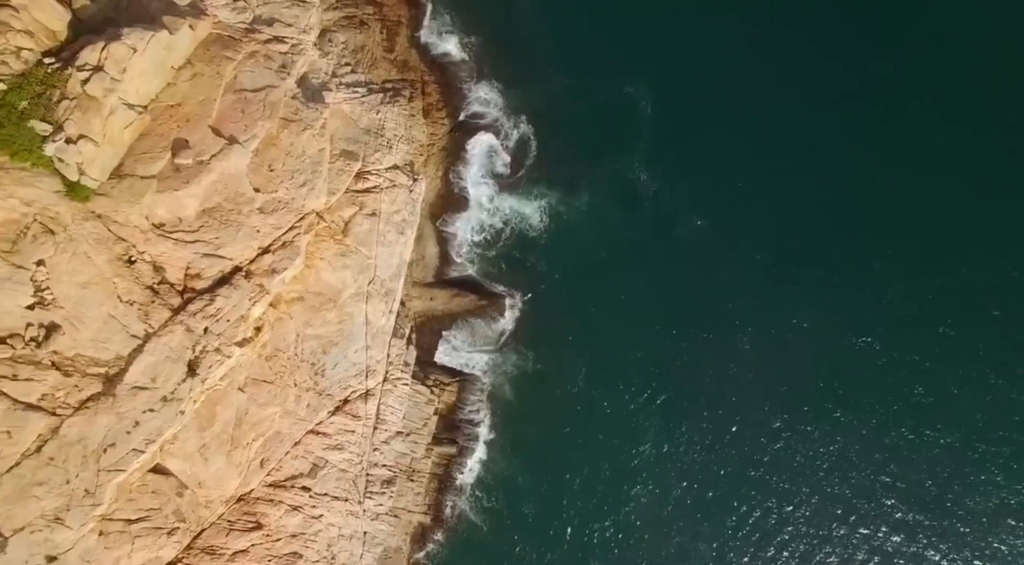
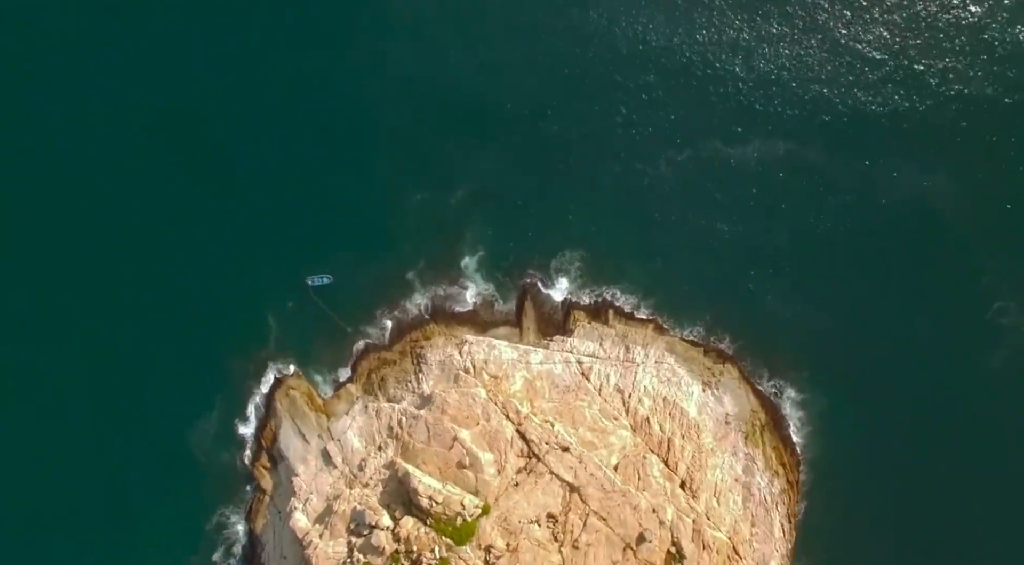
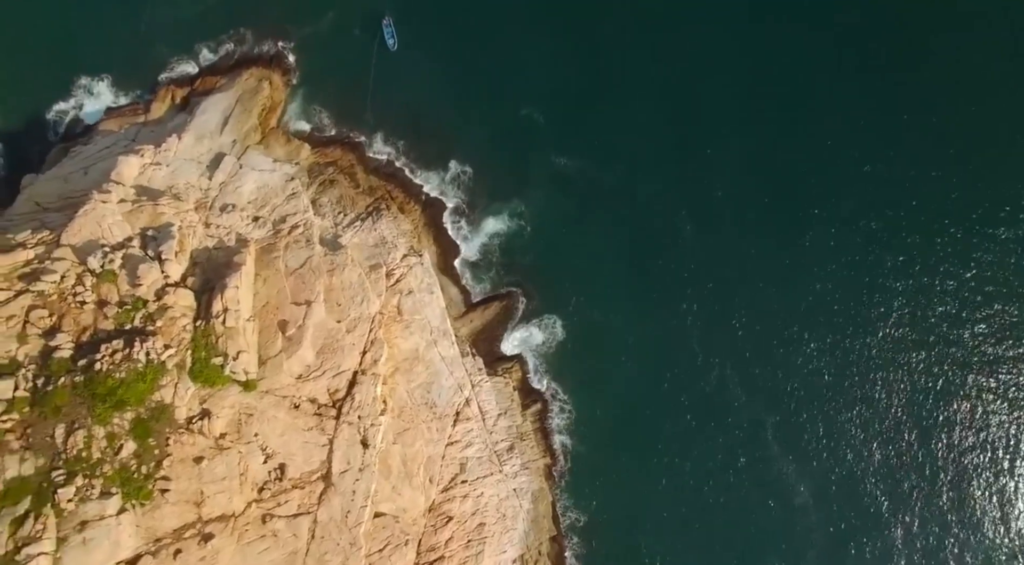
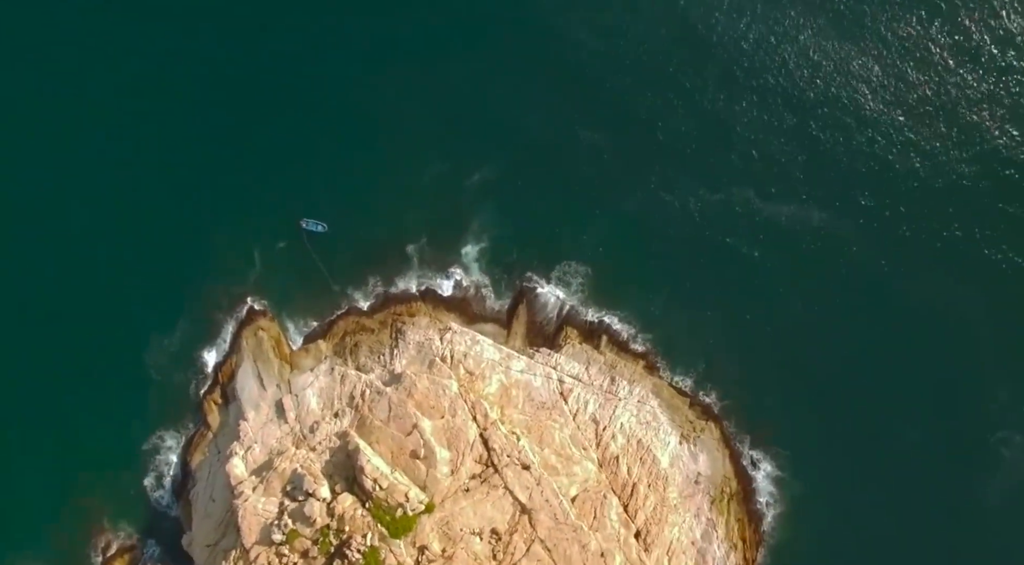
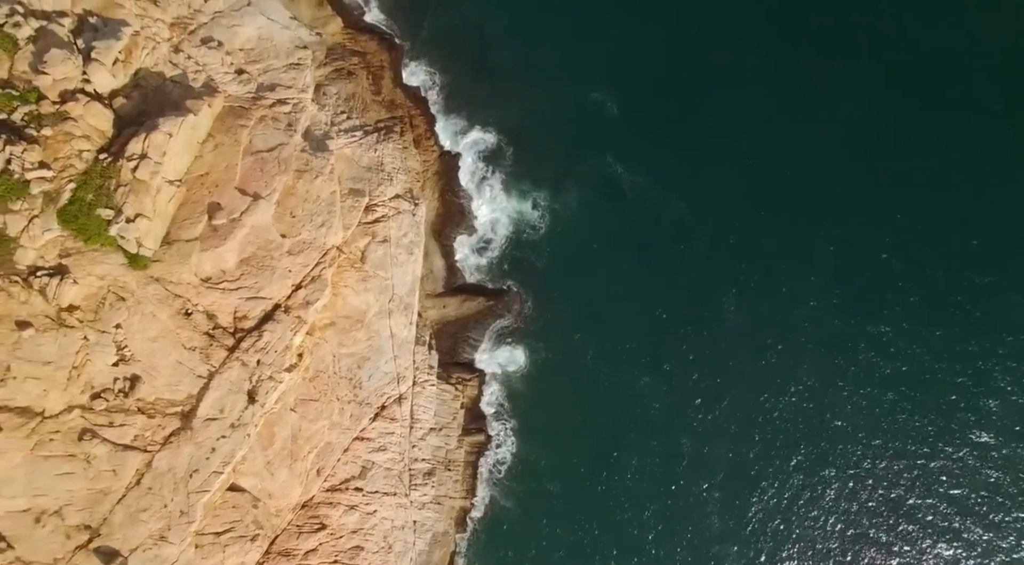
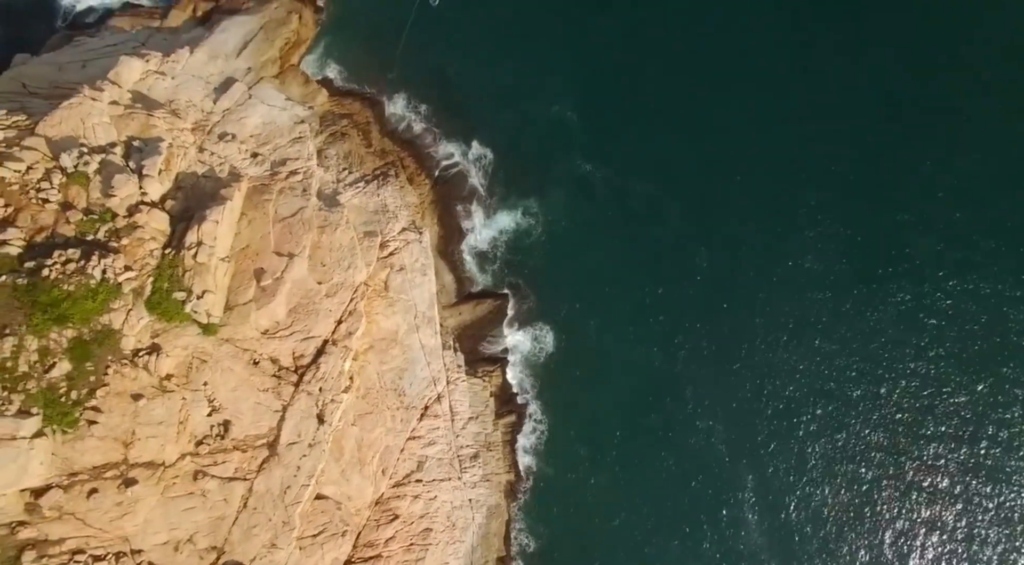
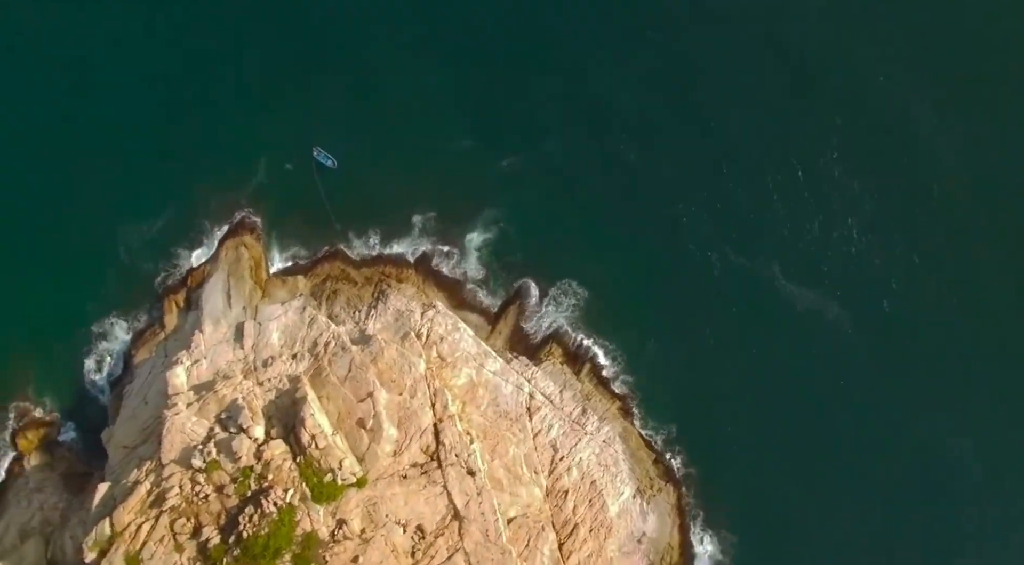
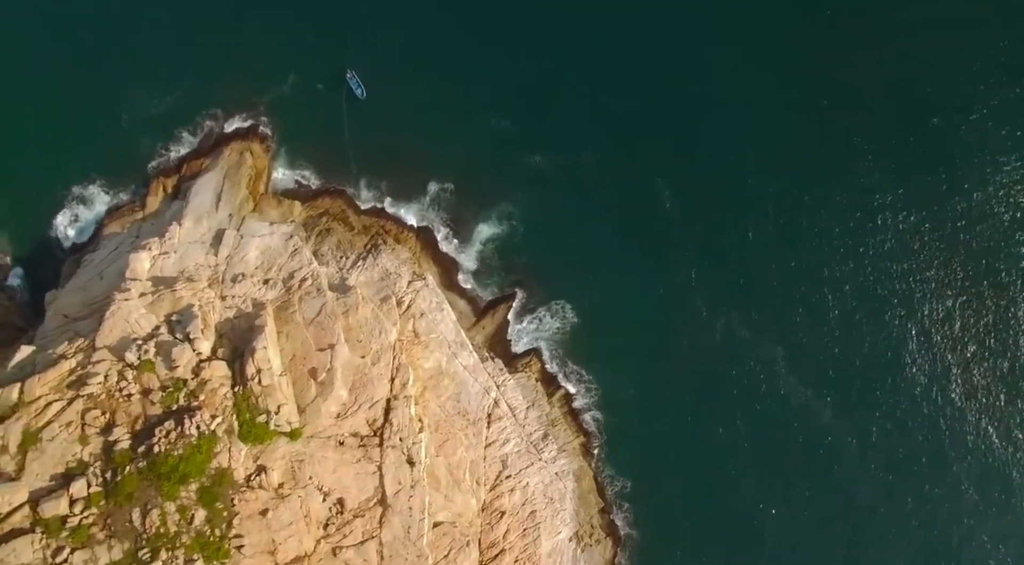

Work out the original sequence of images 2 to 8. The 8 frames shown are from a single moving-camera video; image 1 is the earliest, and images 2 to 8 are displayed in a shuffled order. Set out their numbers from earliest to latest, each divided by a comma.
5, 6, 3, 8, 7, 4, 2
